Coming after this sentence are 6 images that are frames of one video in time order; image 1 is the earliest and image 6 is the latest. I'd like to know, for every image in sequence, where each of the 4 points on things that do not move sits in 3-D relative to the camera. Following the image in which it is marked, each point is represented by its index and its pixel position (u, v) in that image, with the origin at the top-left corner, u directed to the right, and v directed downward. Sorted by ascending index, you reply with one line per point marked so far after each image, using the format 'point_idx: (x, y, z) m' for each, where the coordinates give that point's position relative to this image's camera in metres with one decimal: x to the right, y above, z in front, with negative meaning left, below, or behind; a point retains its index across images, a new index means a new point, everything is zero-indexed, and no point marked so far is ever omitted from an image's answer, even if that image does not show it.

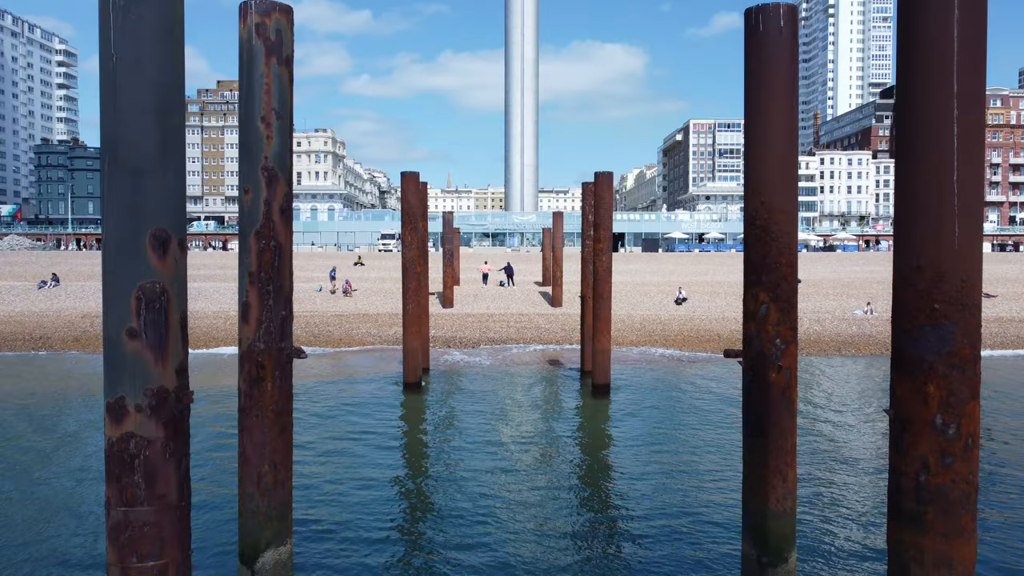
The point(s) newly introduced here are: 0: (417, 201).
0: (-1.8, +1.7, +14.7) m
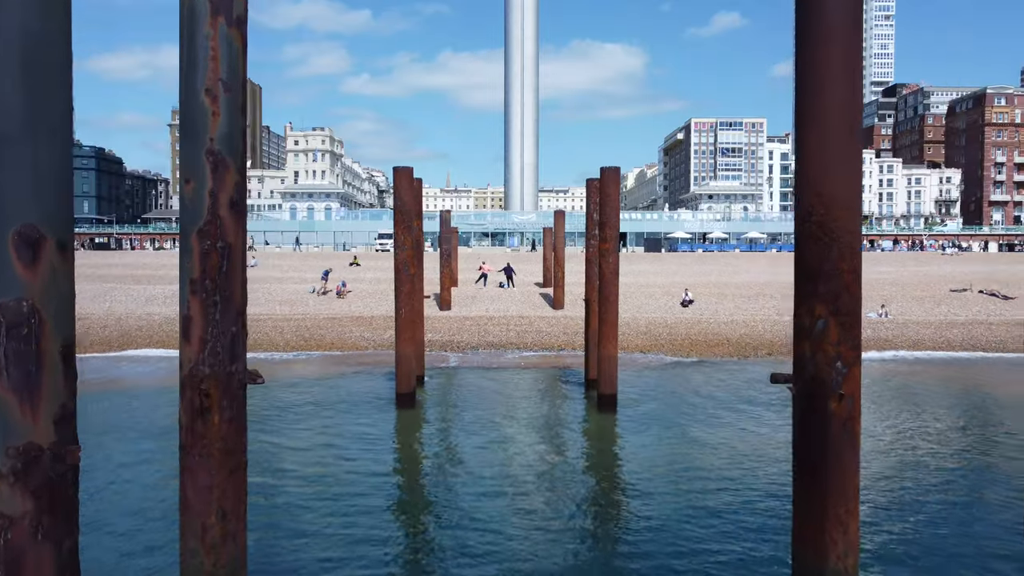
0: (-1.8, +1.6, +13.8) m
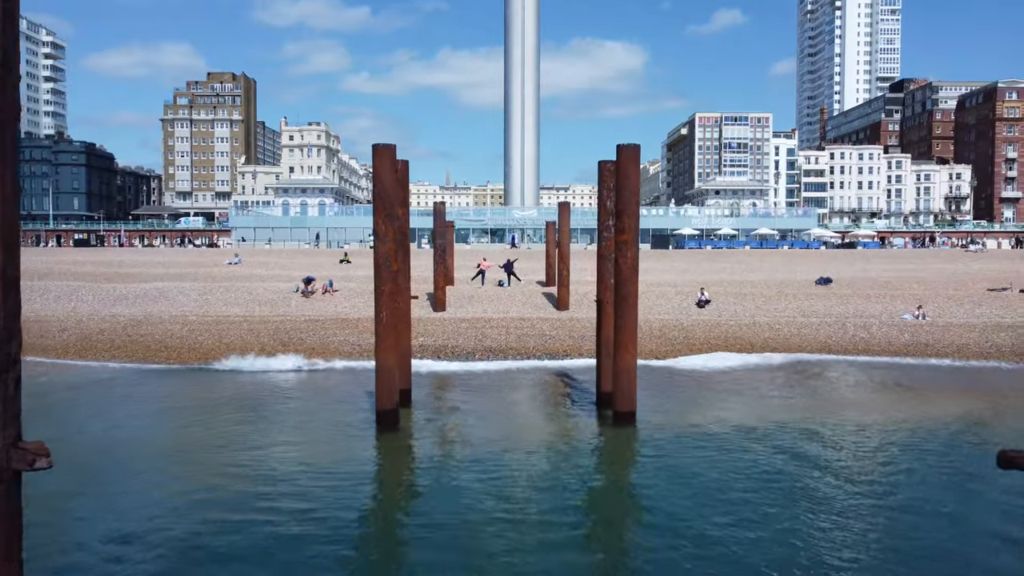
0: (-1.8, +1.6, +11.7) m
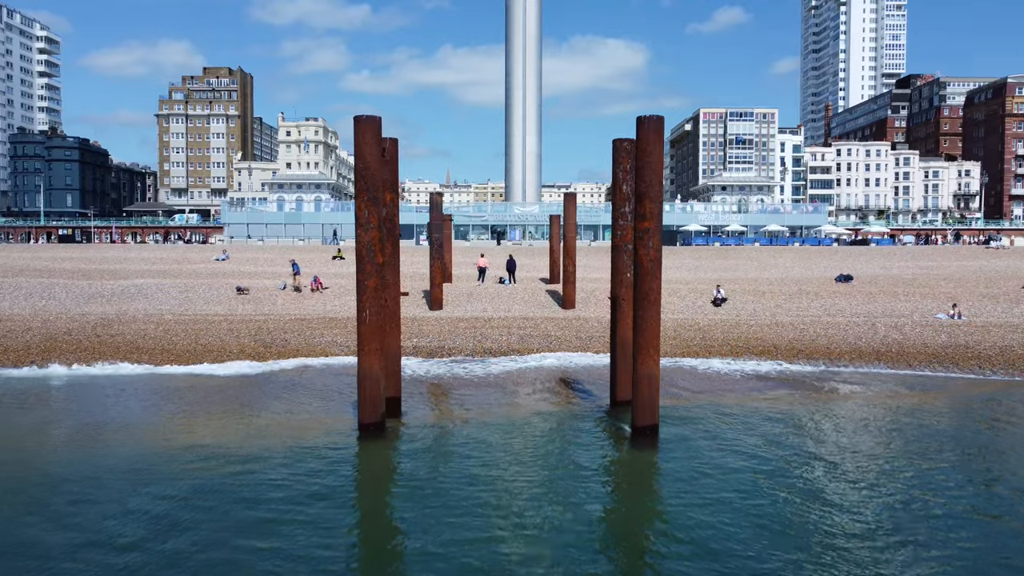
0: (-1.8, +1.7, +10.1) m
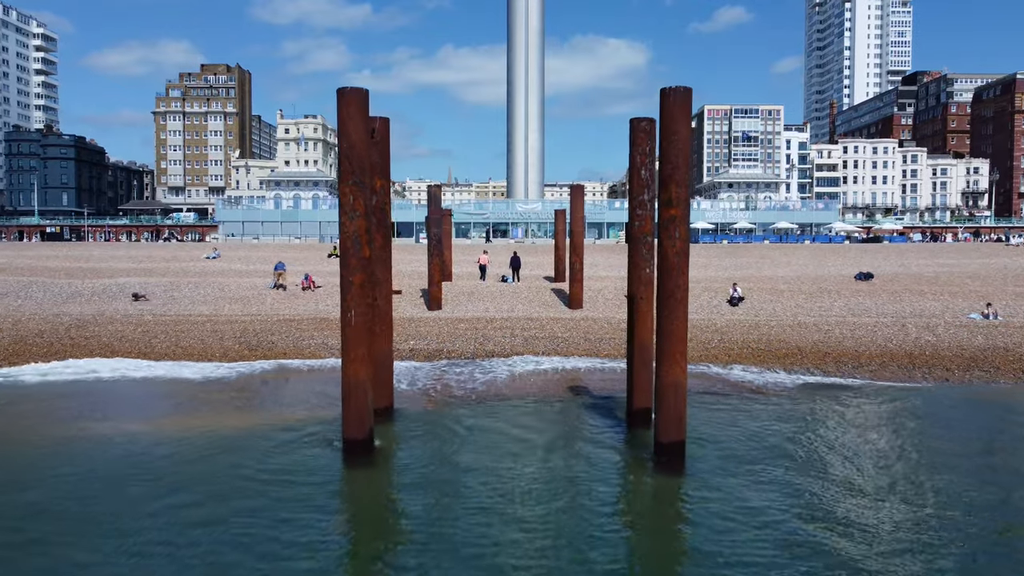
0: (-1.7, +1.7, +8.9) m
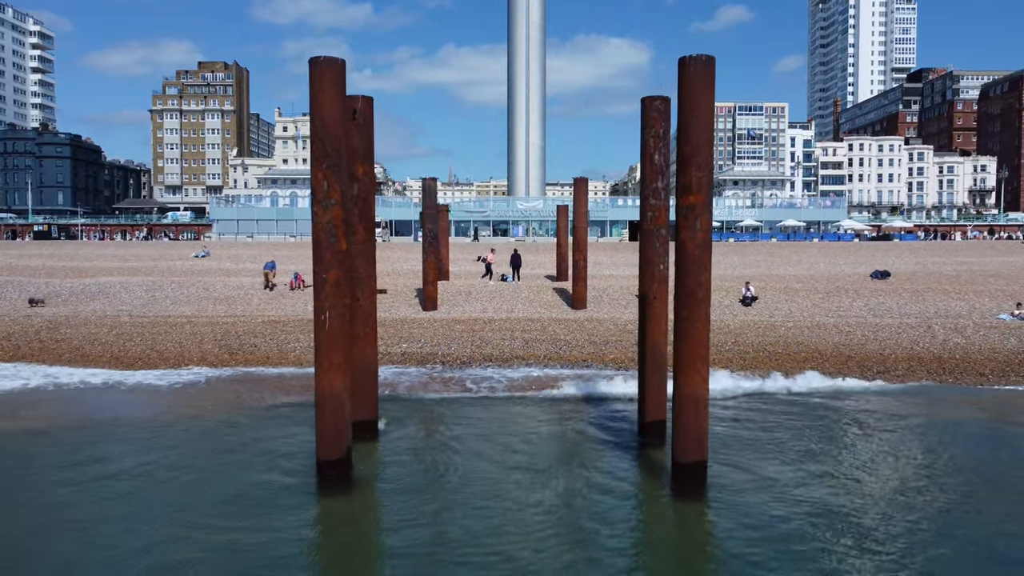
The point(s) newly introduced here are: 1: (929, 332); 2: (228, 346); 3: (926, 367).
0: (-1.7, +1.7, +7.8) m
1: (+8.7, -0.9, +16.2) m
2: (-5.7, -1.2, +15.6) m
3: (+7.6, -1.4, +14.2) m
